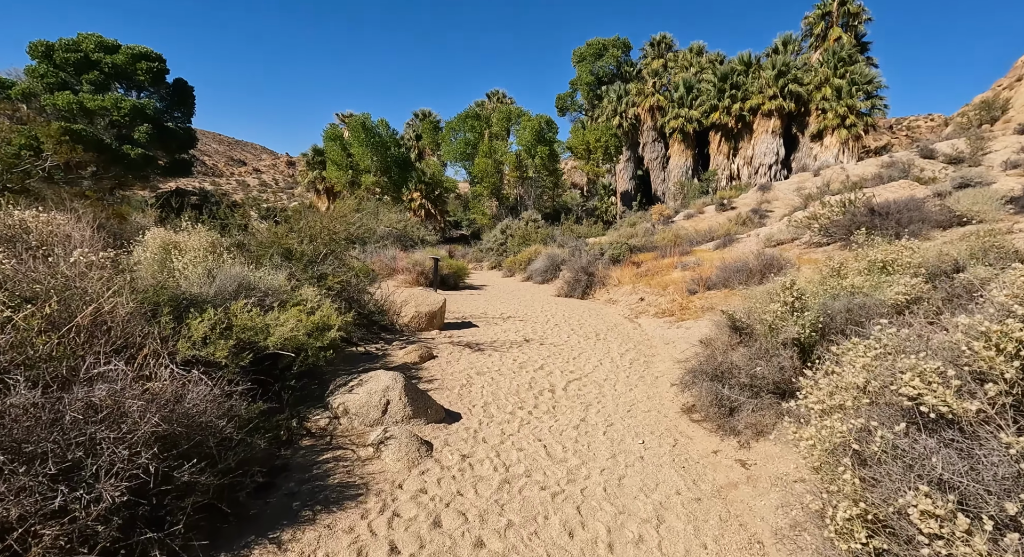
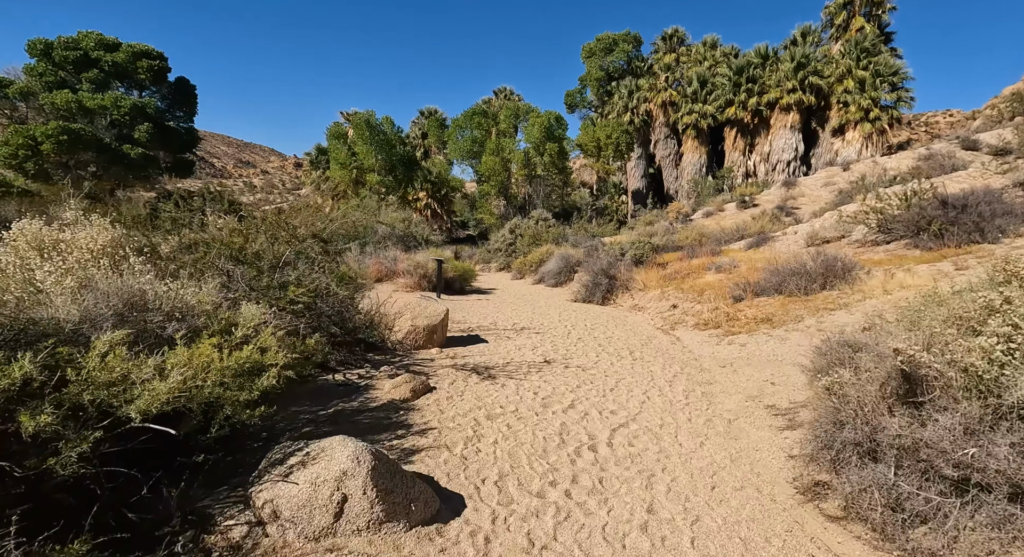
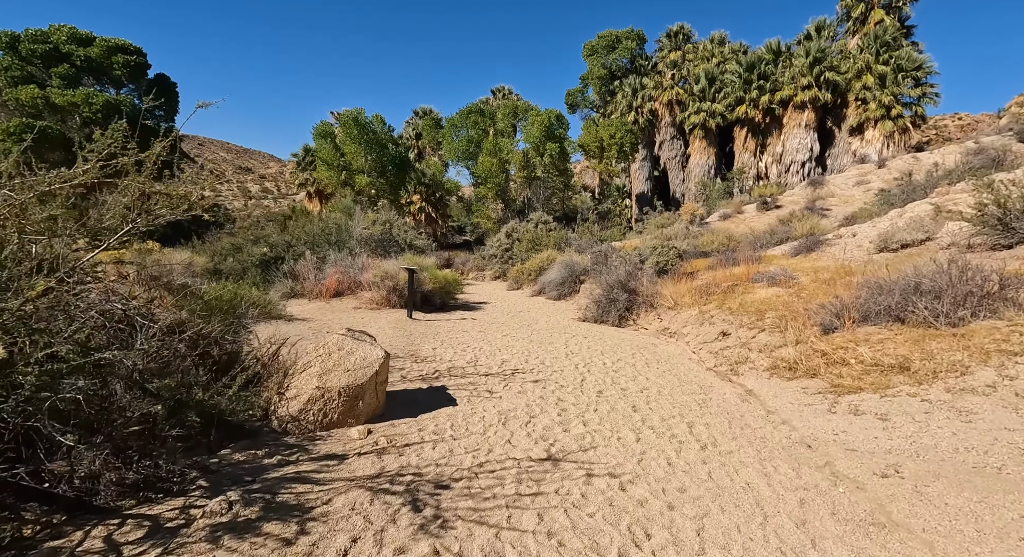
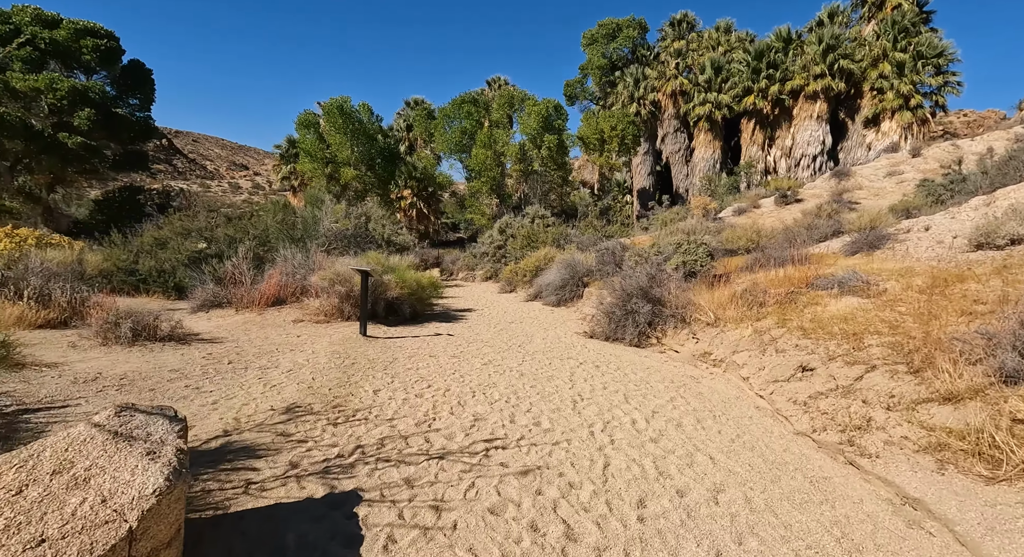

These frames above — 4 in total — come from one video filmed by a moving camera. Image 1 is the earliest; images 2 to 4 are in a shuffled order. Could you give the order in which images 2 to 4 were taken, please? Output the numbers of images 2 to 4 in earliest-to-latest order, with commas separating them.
2, 3, 4
